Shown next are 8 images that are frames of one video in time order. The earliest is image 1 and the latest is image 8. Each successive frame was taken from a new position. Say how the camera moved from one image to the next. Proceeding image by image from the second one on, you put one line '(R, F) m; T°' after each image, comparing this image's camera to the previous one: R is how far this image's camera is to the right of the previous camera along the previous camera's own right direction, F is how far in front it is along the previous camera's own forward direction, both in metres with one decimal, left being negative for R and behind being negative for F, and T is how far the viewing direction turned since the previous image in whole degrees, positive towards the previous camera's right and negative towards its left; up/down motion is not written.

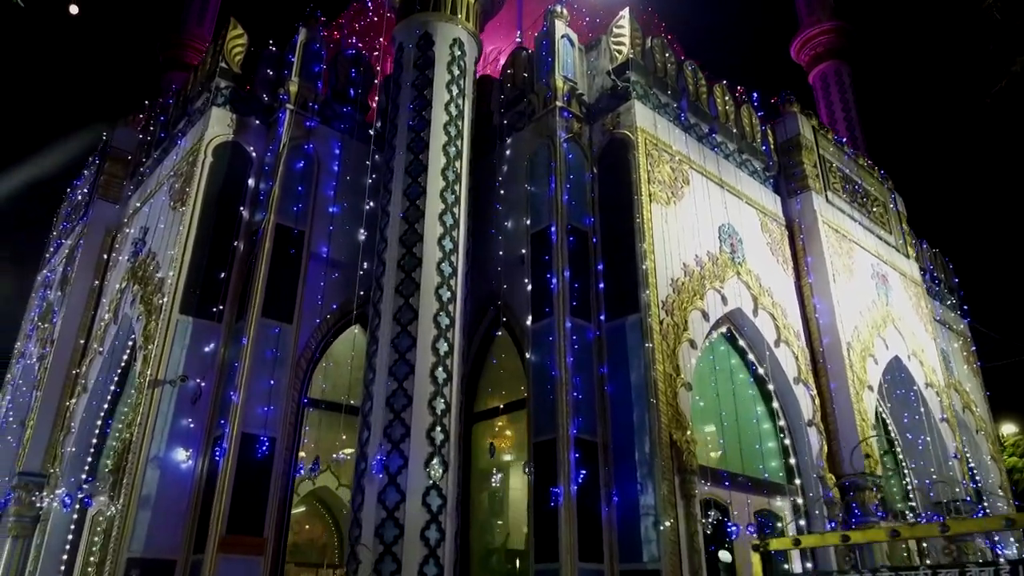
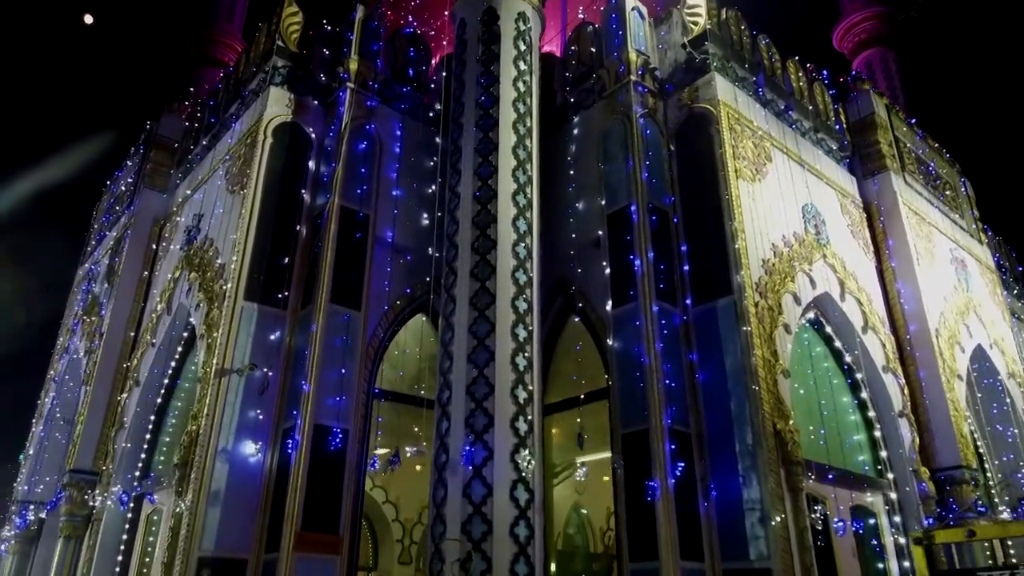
(-0.4, +0.2) m; -1°
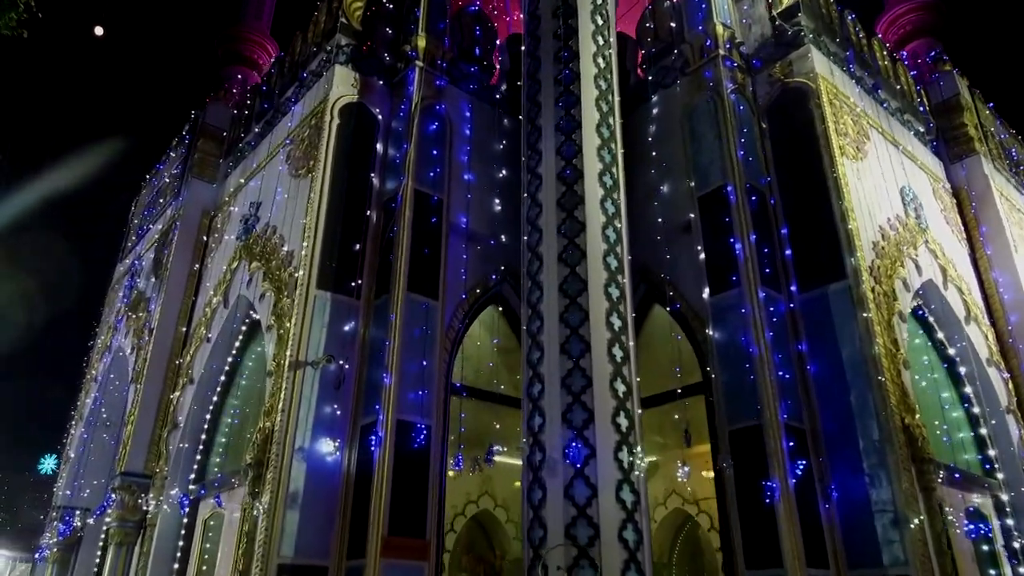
(-0.4, +0.3) m; -1°
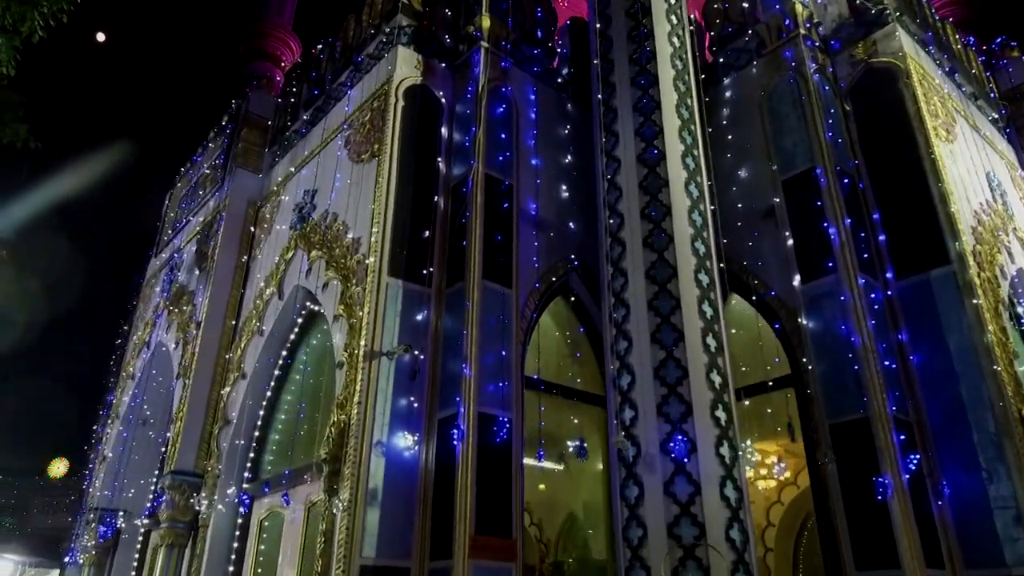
(-0.4, +0.2) m; 0°
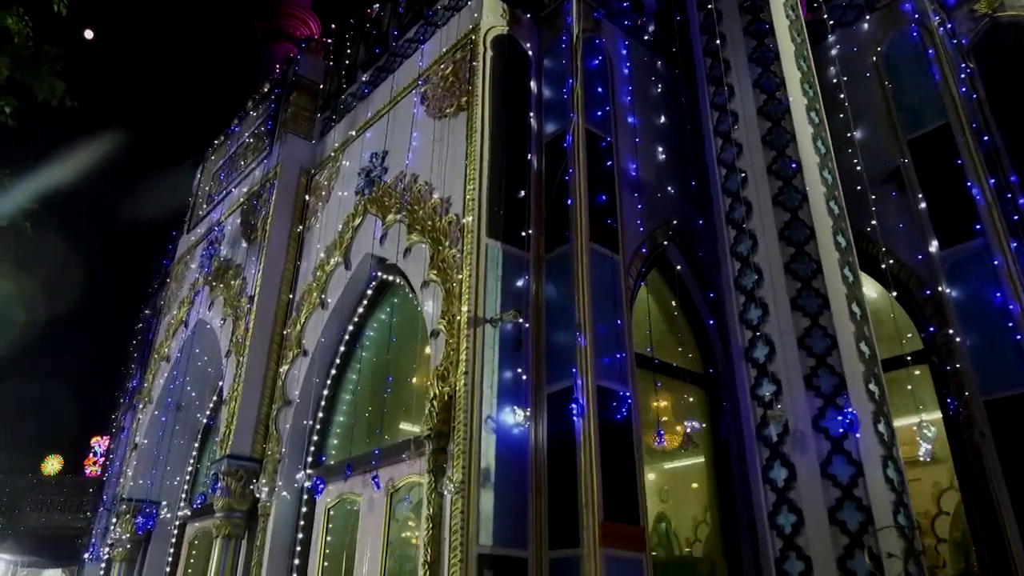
(-0.6, +0.4) m; +1°
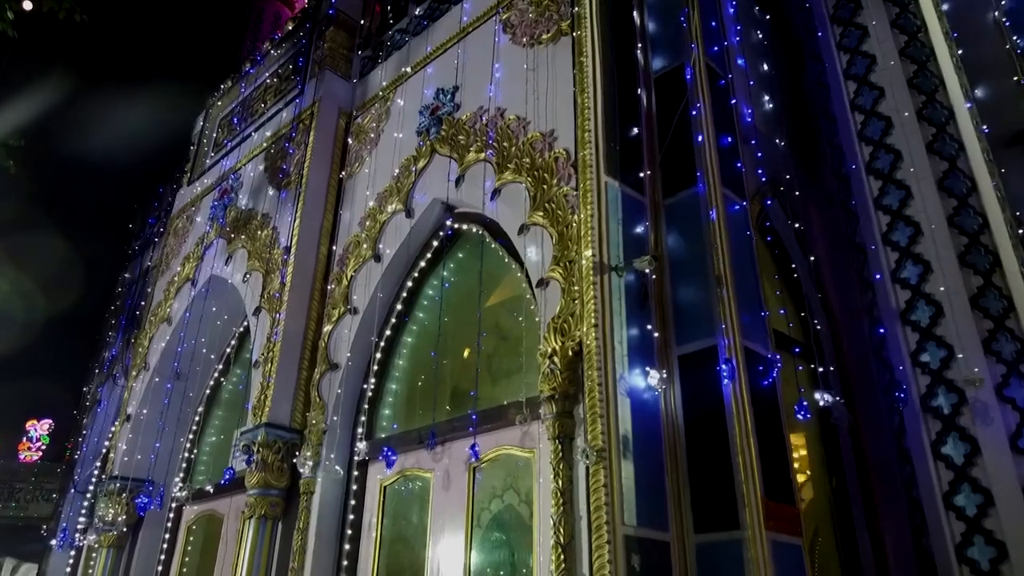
(-0.7, +0.5) m; +4°
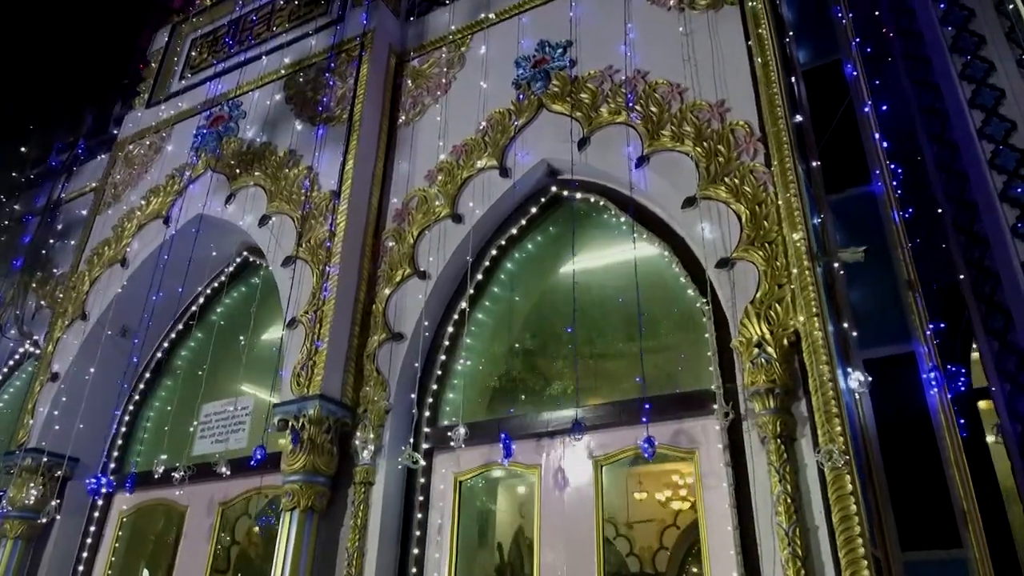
(-1.2, +0.5) m; +13°
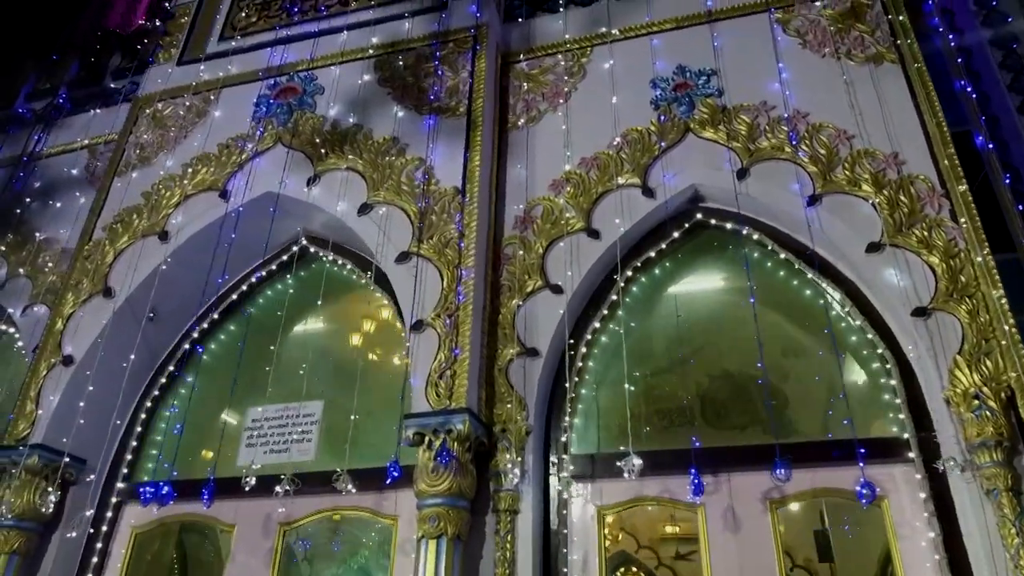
(-1.1, +0.3) m; +11°
